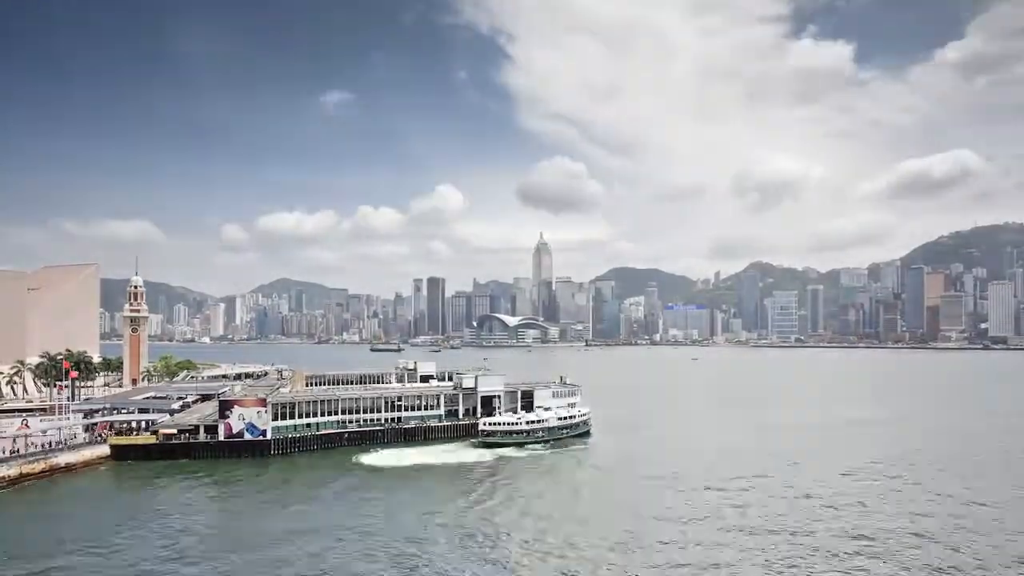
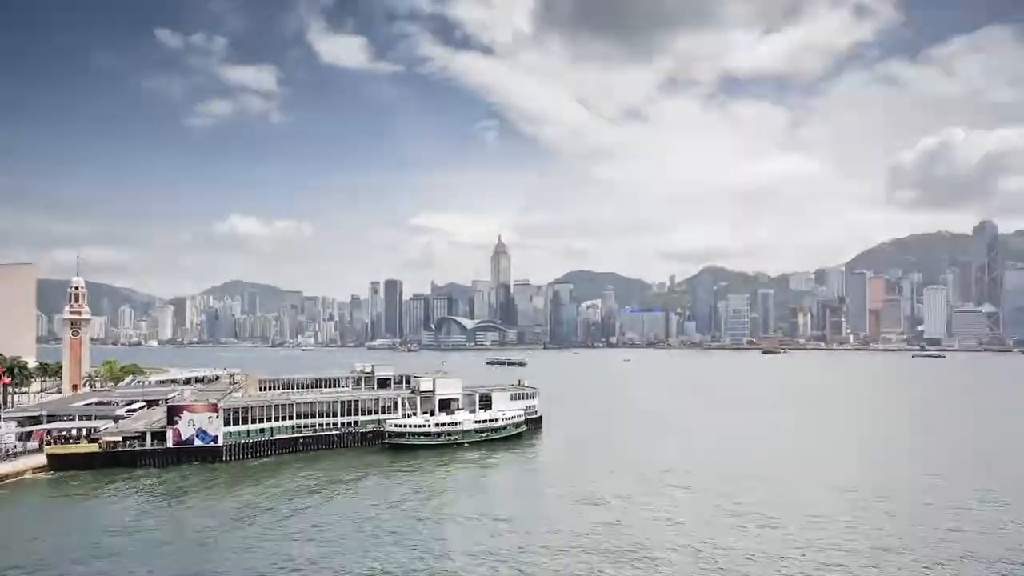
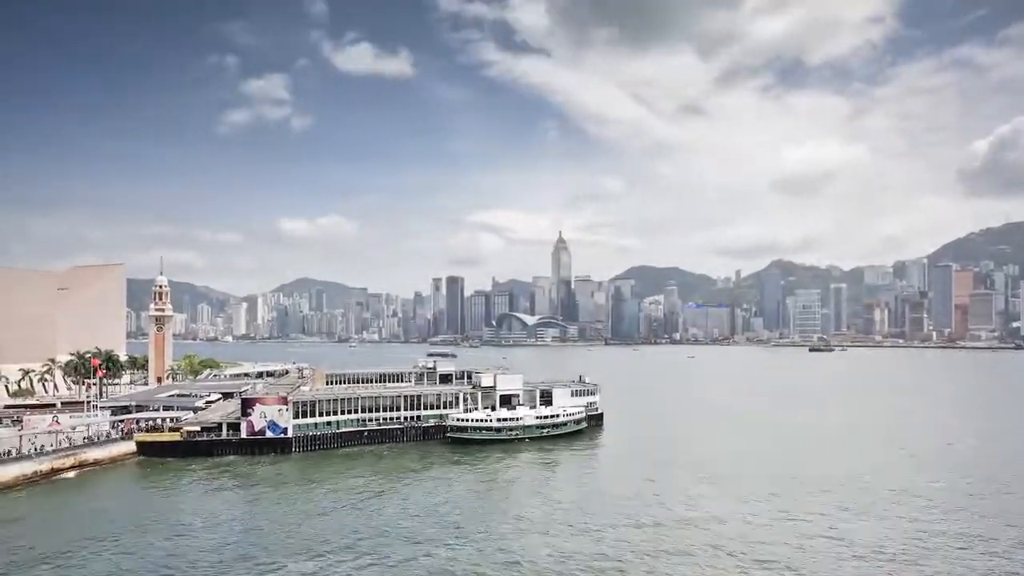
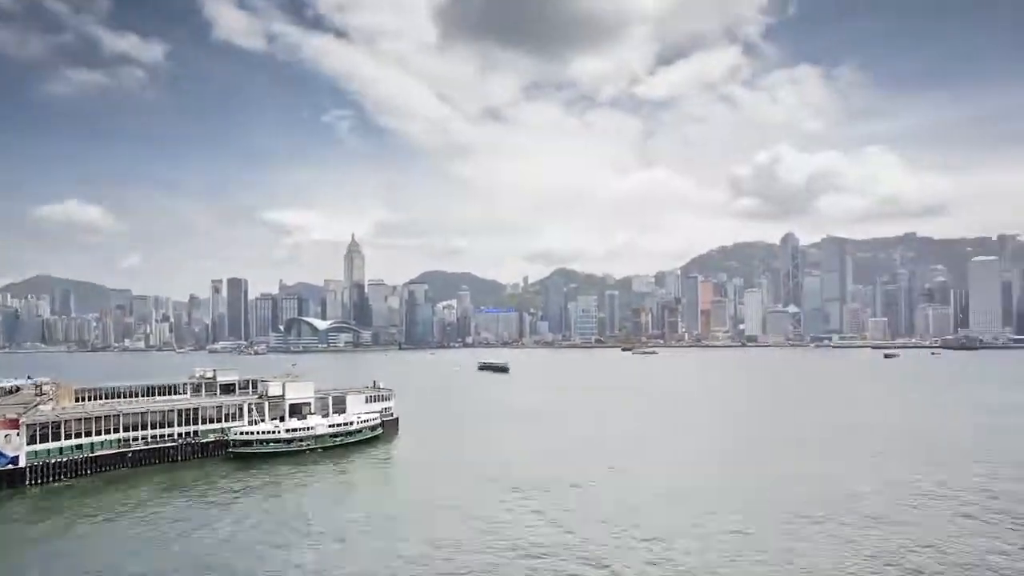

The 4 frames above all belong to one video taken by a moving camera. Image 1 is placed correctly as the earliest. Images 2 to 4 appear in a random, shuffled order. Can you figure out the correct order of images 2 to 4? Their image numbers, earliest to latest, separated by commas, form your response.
3, 2, 4
